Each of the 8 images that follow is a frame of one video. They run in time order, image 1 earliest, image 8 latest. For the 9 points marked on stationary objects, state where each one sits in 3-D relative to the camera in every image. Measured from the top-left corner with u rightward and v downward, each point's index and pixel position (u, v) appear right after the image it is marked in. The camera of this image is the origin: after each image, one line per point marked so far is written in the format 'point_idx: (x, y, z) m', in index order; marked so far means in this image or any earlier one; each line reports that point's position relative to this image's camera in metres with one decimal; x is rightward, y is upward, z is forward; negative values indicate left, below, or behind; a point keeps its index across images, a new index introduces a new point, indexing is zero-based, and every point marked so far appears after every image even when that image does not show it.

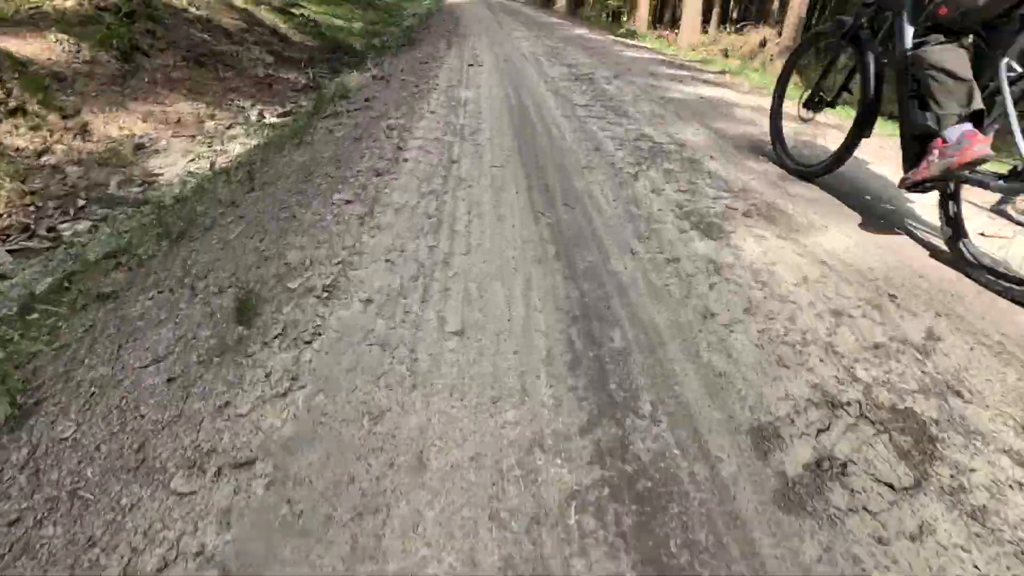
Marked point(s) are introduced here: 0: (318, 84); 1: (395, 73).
0: (-2.6, +2.7, +7.1) m
1: (-1.3, +2.4, +6.1) m
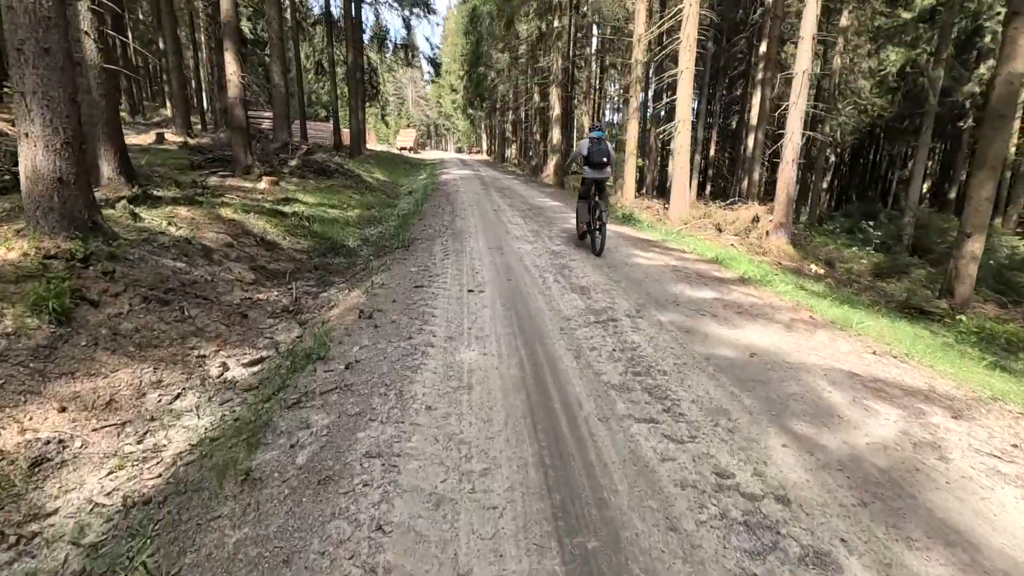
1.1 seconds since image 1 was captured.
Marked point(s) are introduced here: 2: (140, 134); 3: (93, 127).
0: (-2.5, -0.3, +6.3) m
1: (-1.3, -0.2, +5.4) m
2: (-13.9, +5.8, +20.0) m
3: (-5.7, +2.2, +7.3) m
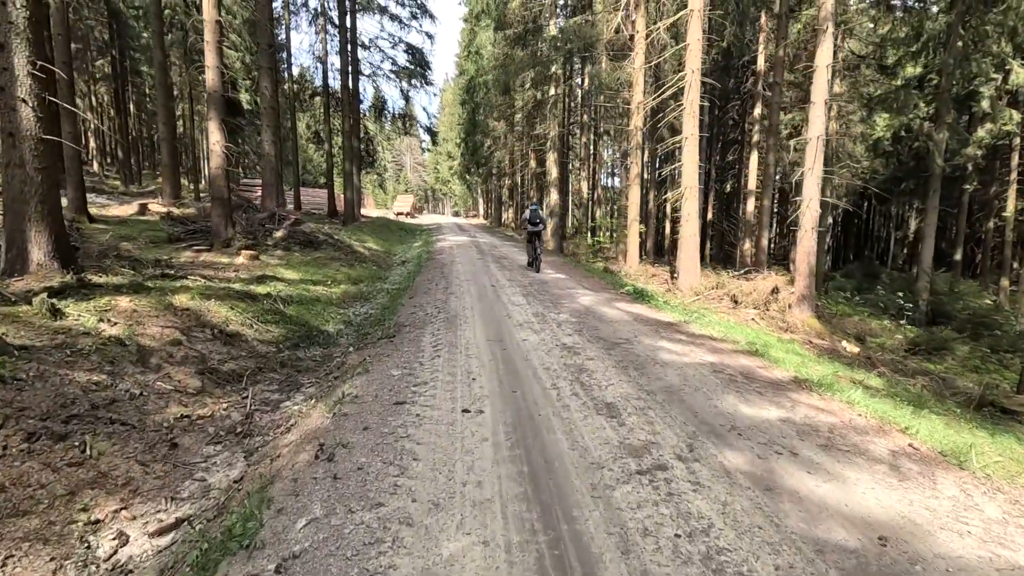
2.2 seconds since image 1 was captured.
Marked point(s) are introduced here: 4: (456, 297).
0: (-2.5, -1.3, +5.0) m
1: (-1.2, -1.1, +4.1) m
2: (-14.0, +3.0, +19.2) m
3: (-5.7, +1.0, +6.2) m
4: (-1.0, -0.2, +10.1) m
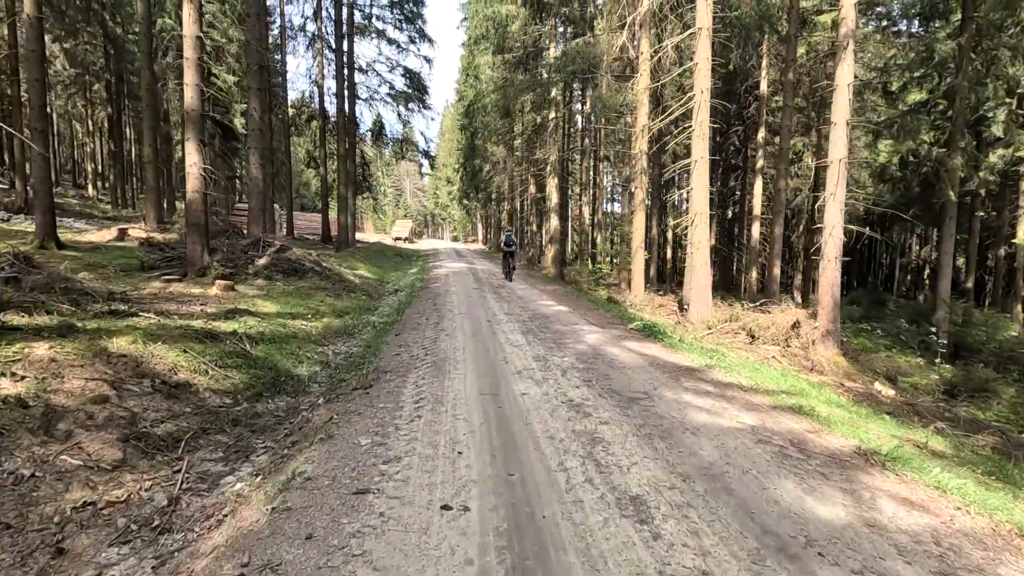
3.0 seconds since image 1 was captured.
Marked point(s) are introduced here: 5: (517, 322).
0: (-2.5, -1.7, +3.9) m
1: (-1.2, -1.5, +3.0) m
2: (-14.0, +2.0, +18.2) m
3: (-5.7, +0.5, +5.2) m
4: (-1.1, -0.8, +9.1) m
5: (+0.1, -0.7, +9.9) m
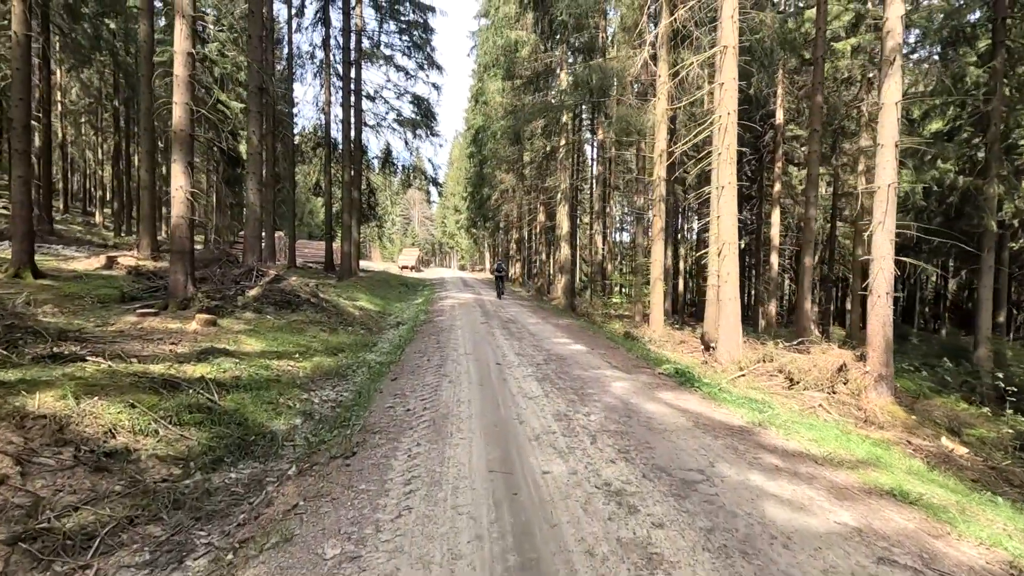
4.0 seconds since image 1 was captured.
0: (-2.4, -2.0, +2.7) m
1: (-1.1, -1.7, +1.7) m
2: (-13.7, +1.0, +17.3) m
3: (-5.6, +0.2, +4.1) m
4: (-0.9, -1.4, +7.9) m
5: (+0.3, -1.3, +8.7) m
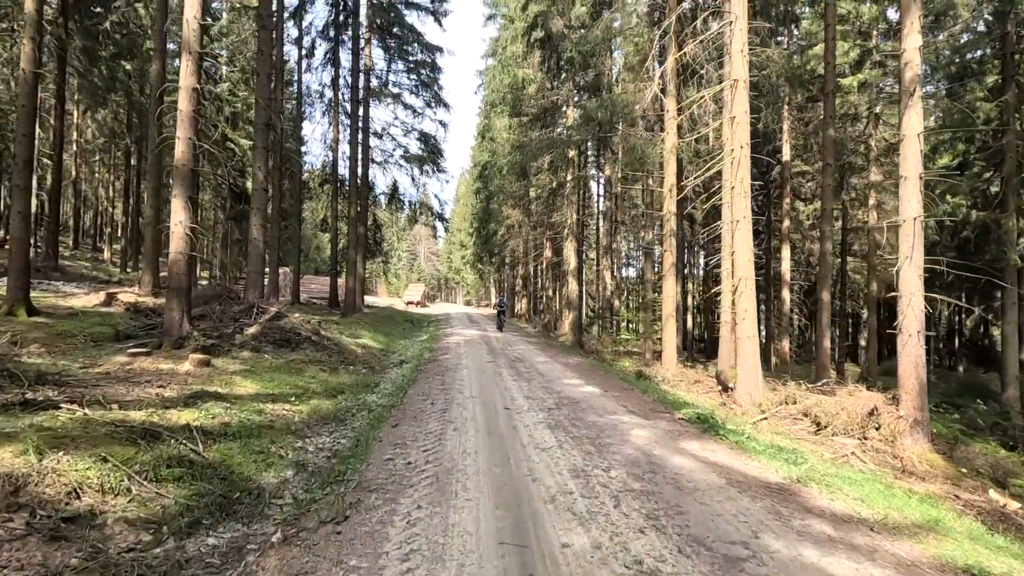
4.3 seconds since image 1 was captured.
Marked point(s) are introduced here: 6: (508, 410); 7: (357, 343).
0: (-2.3, -2.2, +2.1) m
1: (-1.1, -1.9, +1.2) m
2: (-13.5, -0.2, +17.0) m
3: (-5.5, -0.1, +3.7) m
4: (-0.7, -1.9, +7.3) m
5: (+0.4, -1.9, +8.1) m
6: (-0.1, -1.9, +8.4) m
7: (-4.9, -1.7, +16.8) m
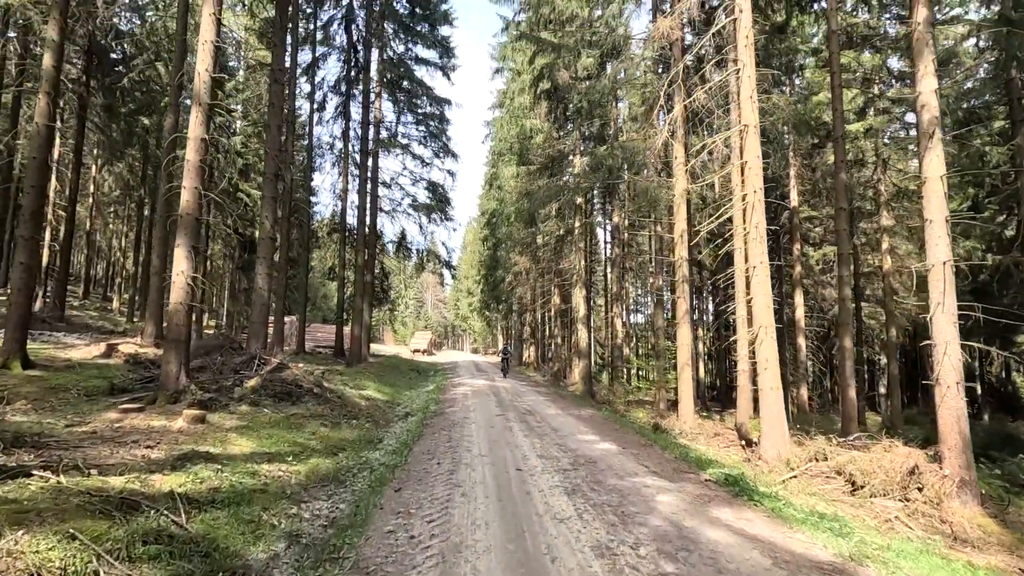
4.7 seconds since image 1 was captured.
0: (-2.2, -2.4, +1.5) m
1: (-1.0, -2.0, +0.6) m
2: (-13.2, -1.8, +16.7) m
3: (-5.4, -0.5, +3.3) m
4: (-0.6, -2.6, +6.7) m
5: (+0.6, -2.6, +7.5) m
6: (+0.1, -2.7, +7.8) m
7: (-4.6, -3.2, +16.2) m
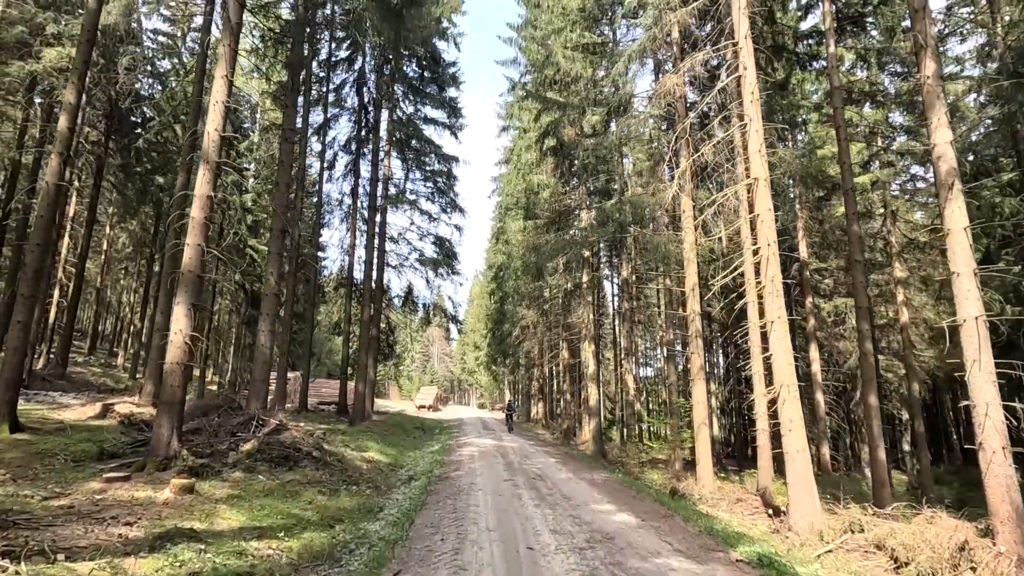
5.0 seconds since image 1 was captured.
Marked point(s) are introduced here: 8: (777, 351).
0: (-2.1, -2.6, +0.9) m
1: (-0.9, -2.1, 0.0) m
2: (-12.9, -3.6, +16.2) m
3: (-5.3, -0.9, +2.9) m
4: (-0.4, -3.3, +6.0) m
5: (+0.7, -3.4, +6.8) m
6: (+0.3, -3.5, +7.1) m
7: (-4.4, -4.9, +15.5) m
8: (+5.8, -1.4, +11.5) m
